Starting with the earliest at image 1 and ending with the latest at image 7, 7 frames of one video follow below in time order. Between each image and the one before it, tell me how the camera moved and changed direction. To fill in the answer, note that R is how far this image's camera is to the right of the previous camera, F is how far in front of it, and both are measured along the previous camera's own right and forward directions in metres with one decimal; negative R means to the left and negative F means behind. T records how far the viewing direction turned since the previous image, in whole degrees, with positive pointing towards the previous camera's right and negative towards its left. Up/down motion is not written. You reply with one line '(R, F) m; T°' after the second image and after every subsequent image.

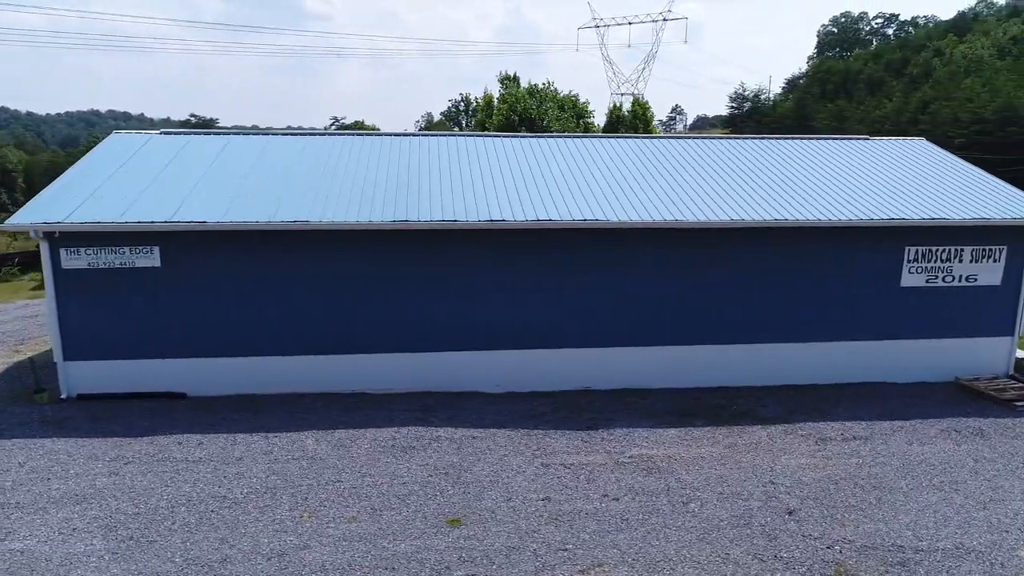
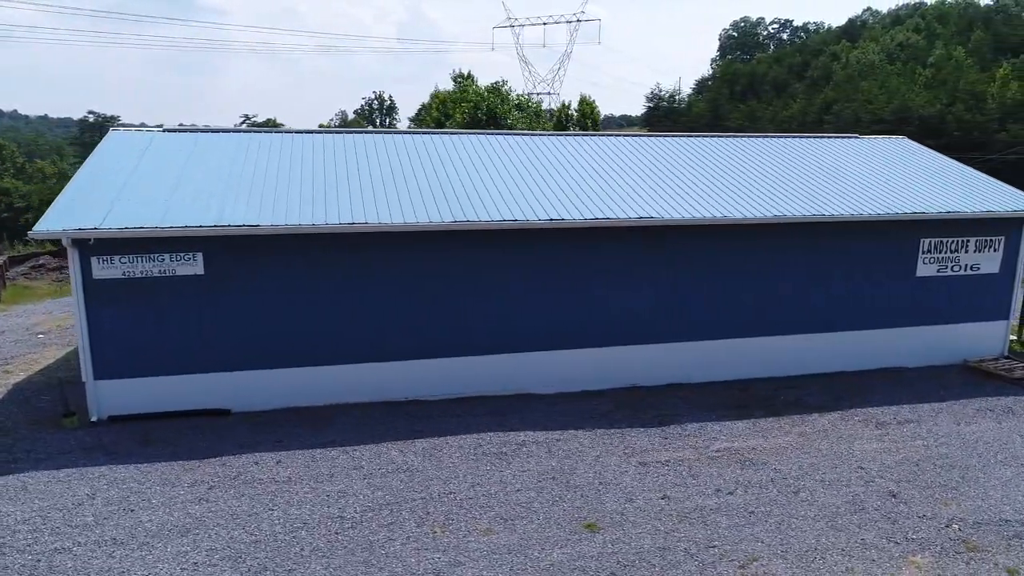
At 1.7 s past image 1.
(-2.1, +0.3) m; +7°
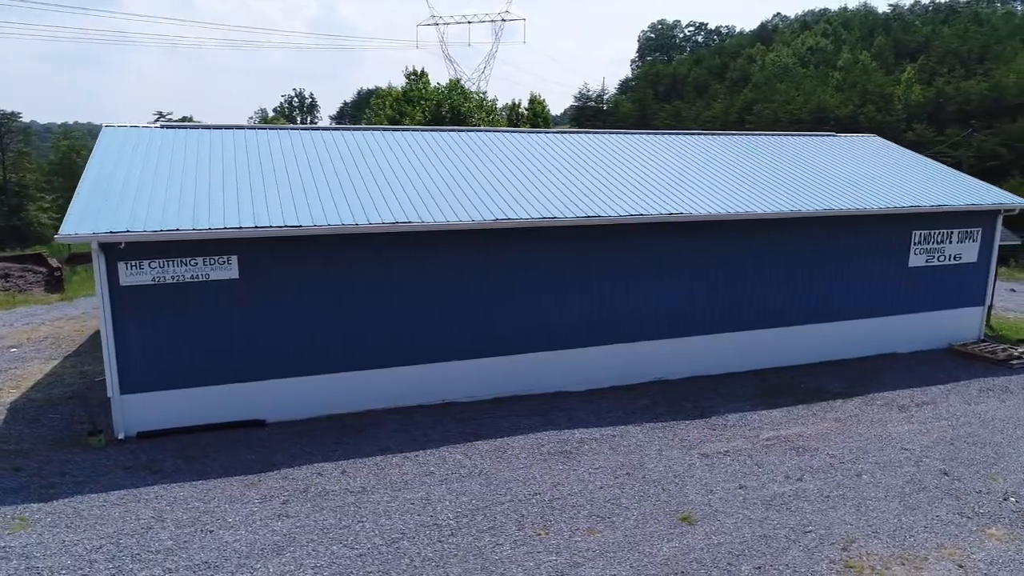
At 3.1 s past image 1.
(-1.6, +0.2) m; +6°
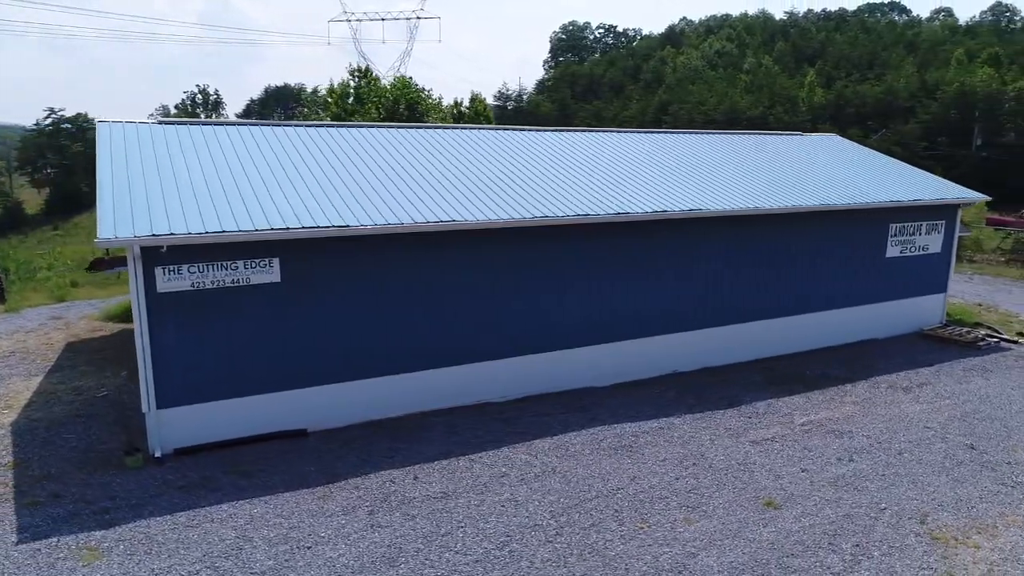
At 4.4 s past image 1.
(-1.7, +0.1) m; +7°
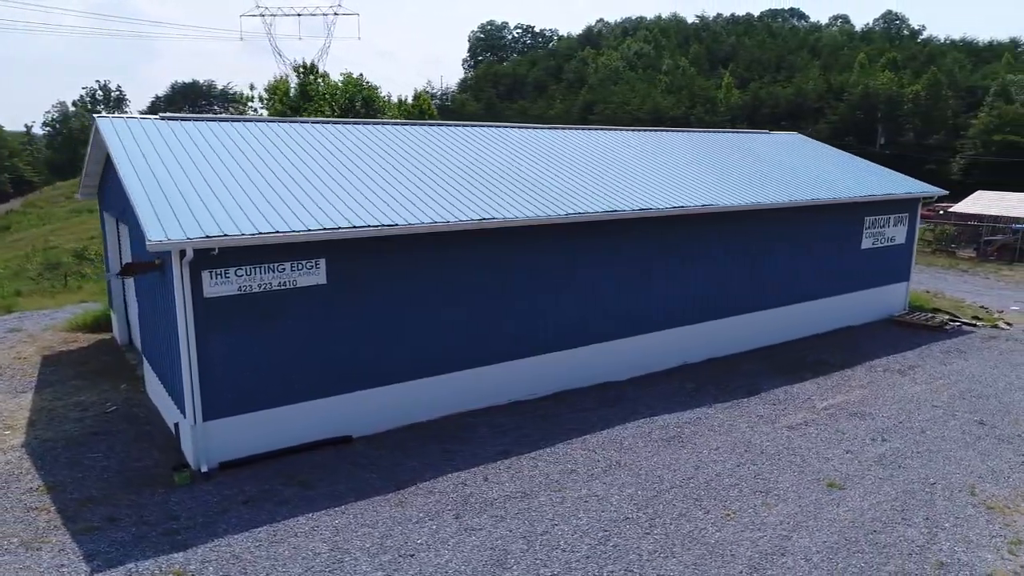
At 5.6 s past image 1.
(-1.6, +0.1) m; +7°
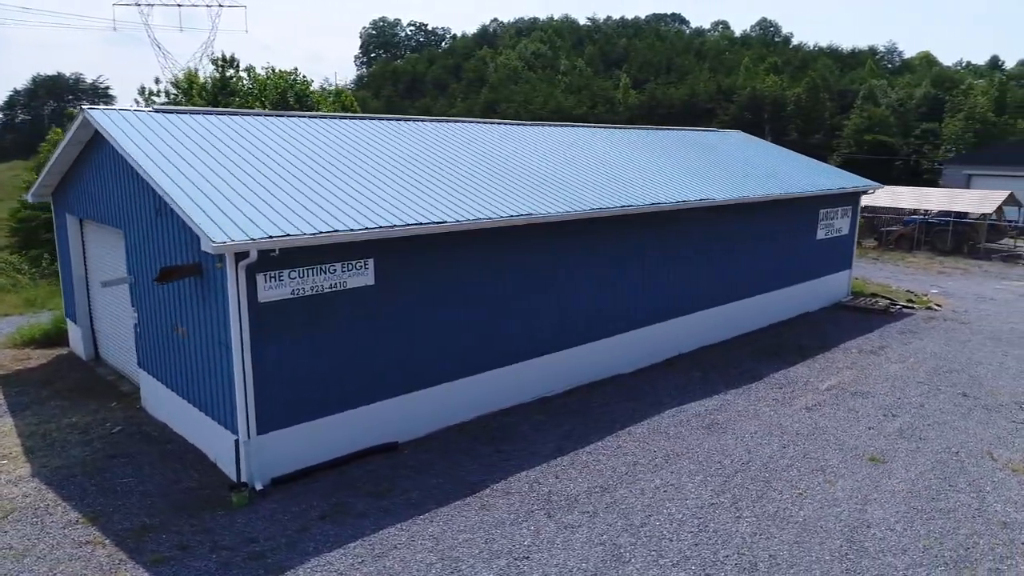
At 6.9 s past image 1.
(-1.8, +0.2) m; +9°
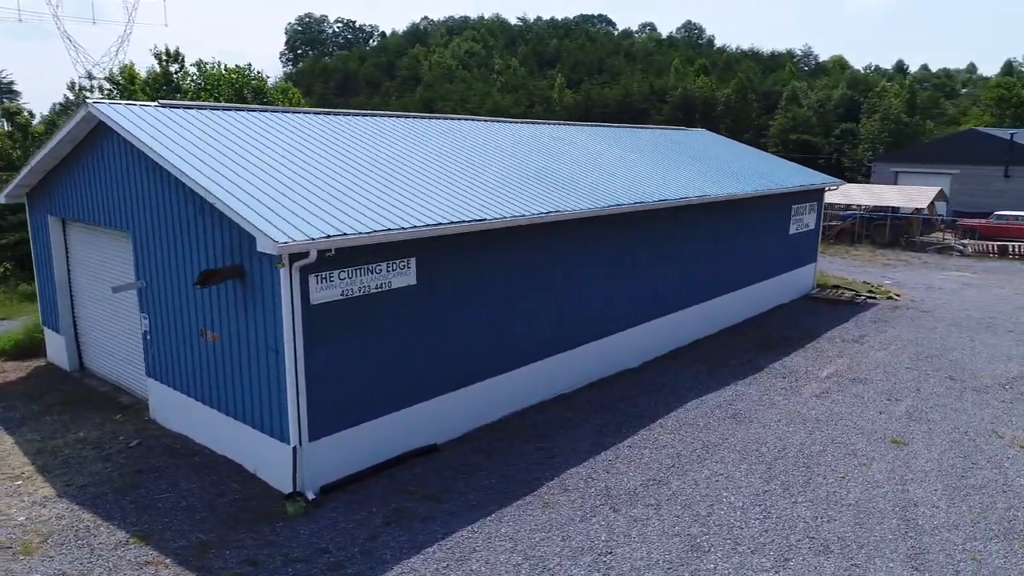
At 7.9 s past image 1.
(-1.2, +0.1) m; +6°
